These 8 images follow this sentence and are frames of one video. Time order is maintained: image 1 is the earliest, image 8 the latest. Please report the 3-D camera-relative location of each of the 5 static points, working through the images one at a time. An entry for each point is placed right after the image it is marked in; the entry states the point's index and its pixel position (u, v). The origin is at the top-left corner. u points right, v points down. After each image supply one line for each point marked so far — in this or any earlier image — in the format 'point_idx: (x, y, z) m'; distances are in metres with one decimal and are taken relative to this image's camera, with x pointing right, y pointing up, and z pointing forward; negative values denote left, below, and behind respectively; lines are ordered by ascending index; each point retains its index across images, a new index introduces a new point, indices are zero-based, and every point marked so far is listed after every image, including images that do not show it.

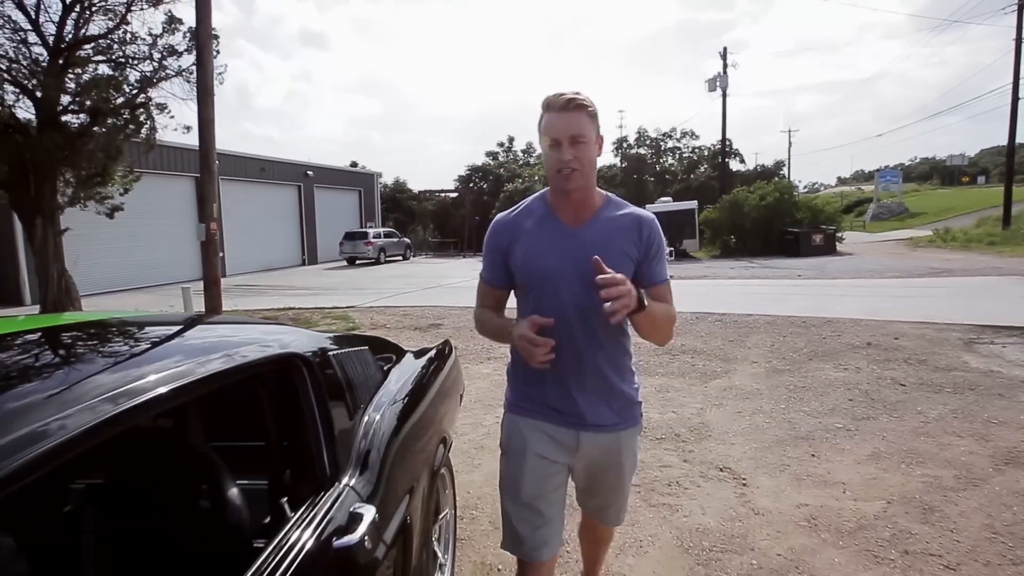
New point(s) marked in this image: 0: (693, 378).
0: (+1.6, -0.8, +5.5) m
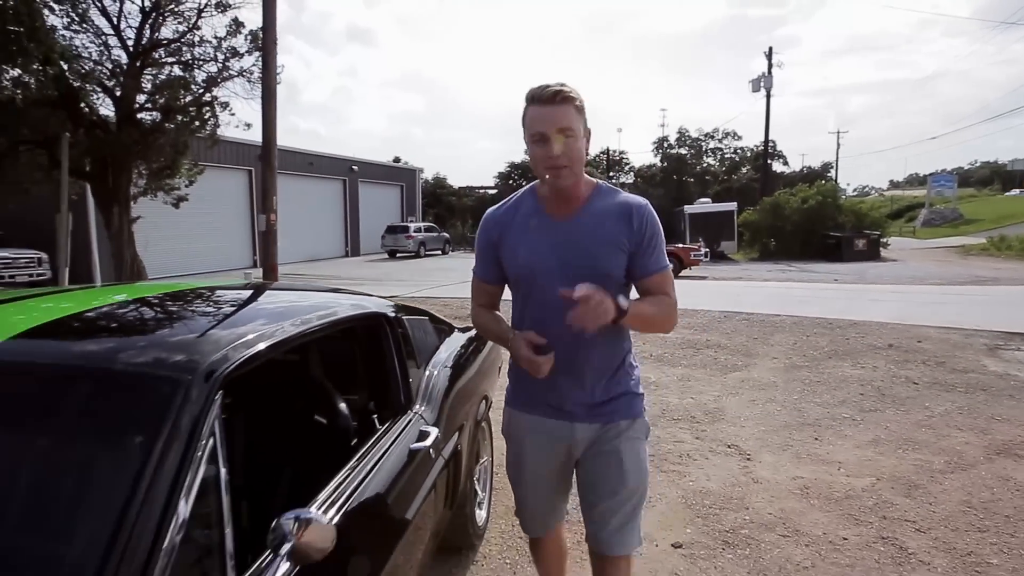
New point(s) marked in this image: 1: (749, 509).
0: (+2.0, -0.8, +5.9) m
1: (+1.2, -1.1, +3.1) m
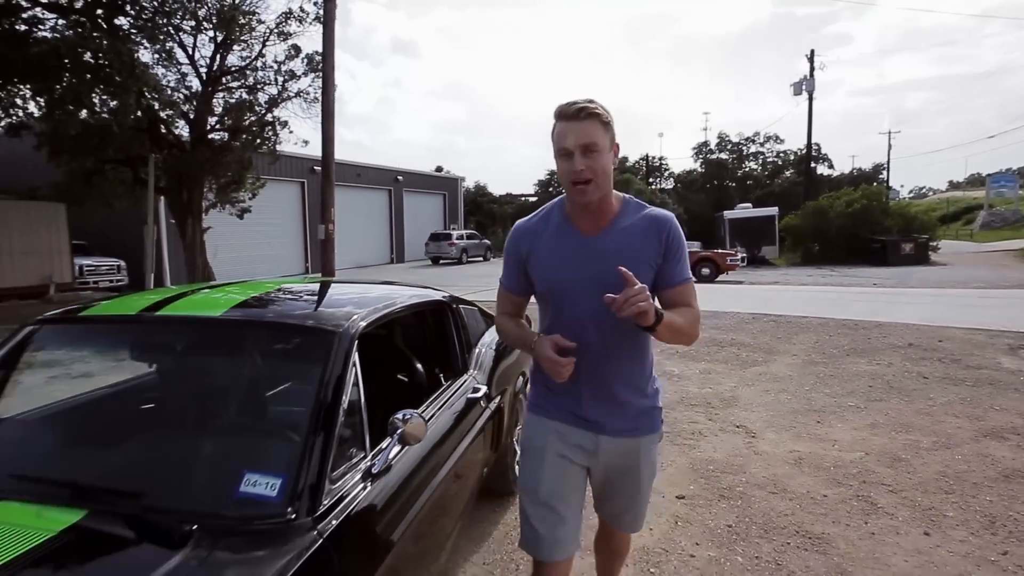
0: (+2.4, -0.8, +6.4) m
1: (+1.4, -1.1, +3.7) m
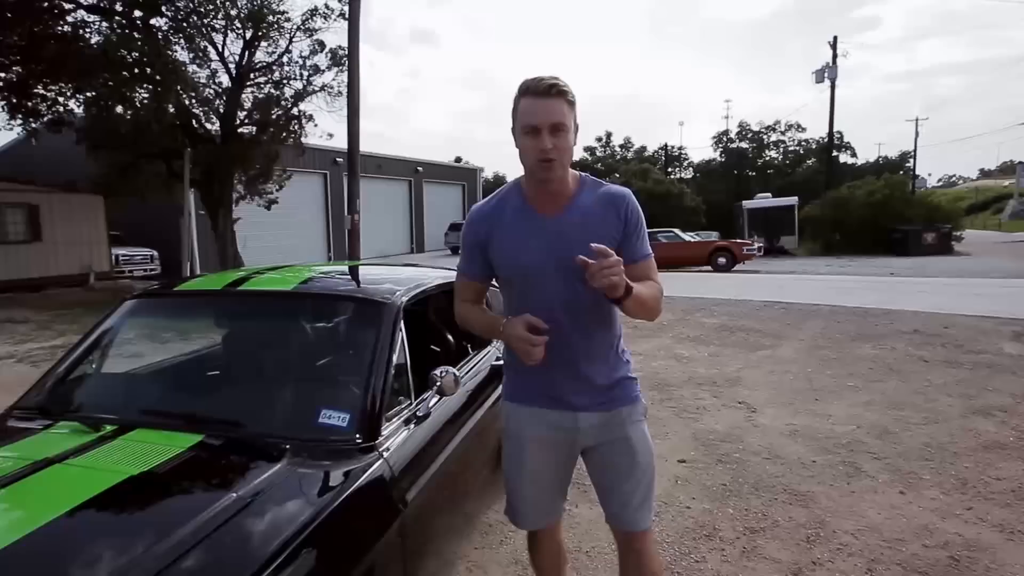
0: (+2.6, -0.7, +6.7) m
1: (+1.5, -1.0, +4.0) m
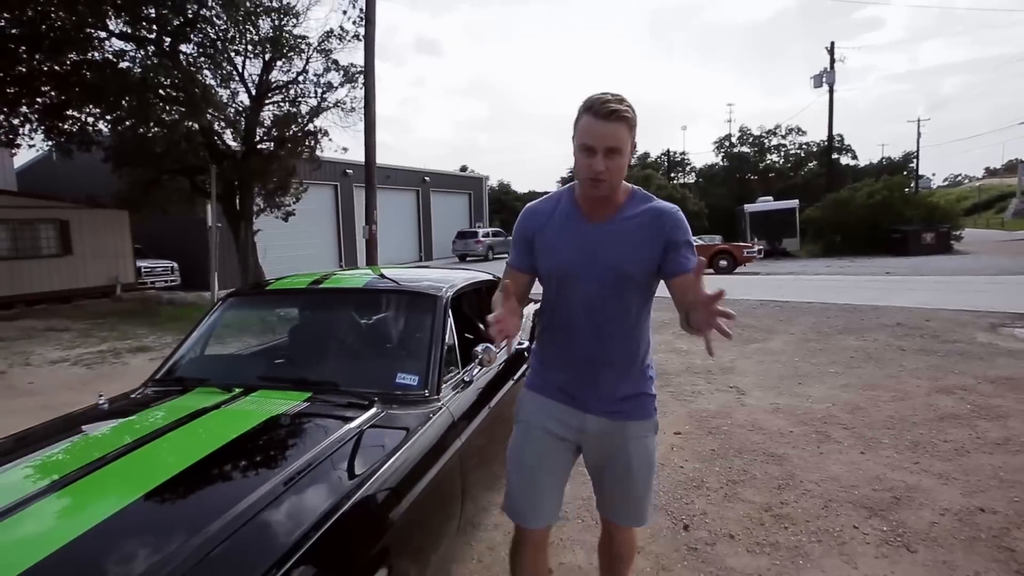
0: (+2.7, -0.6, +7.3) m
1: (+1.7, -1.0, +4.6) m
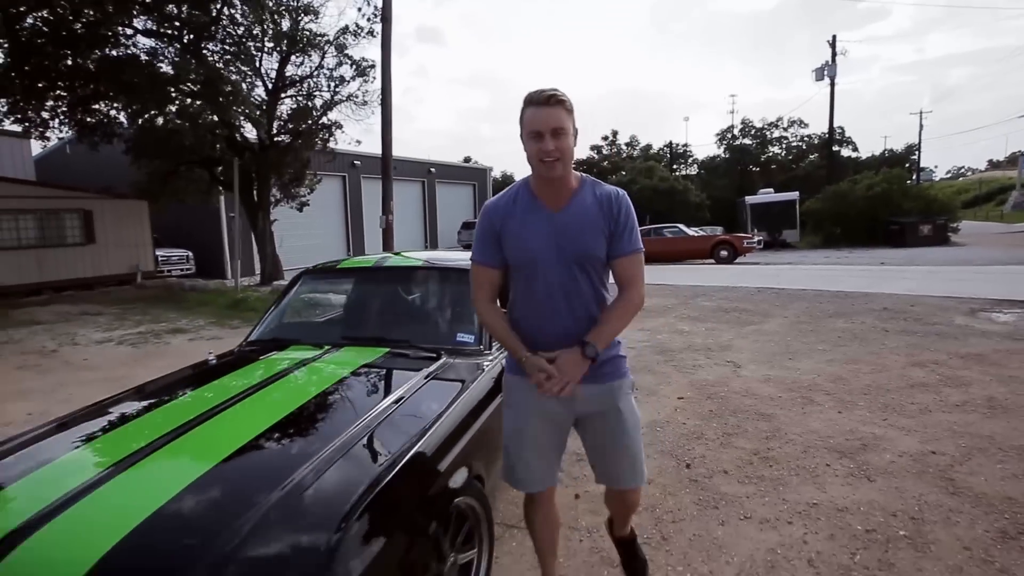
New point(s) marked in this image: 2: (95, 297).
0: (+2.9, -0.5, +7.9) m
1: (+1.9, -0.8, +5.3) m
2: (-10.0, -0.2, +14.6) m
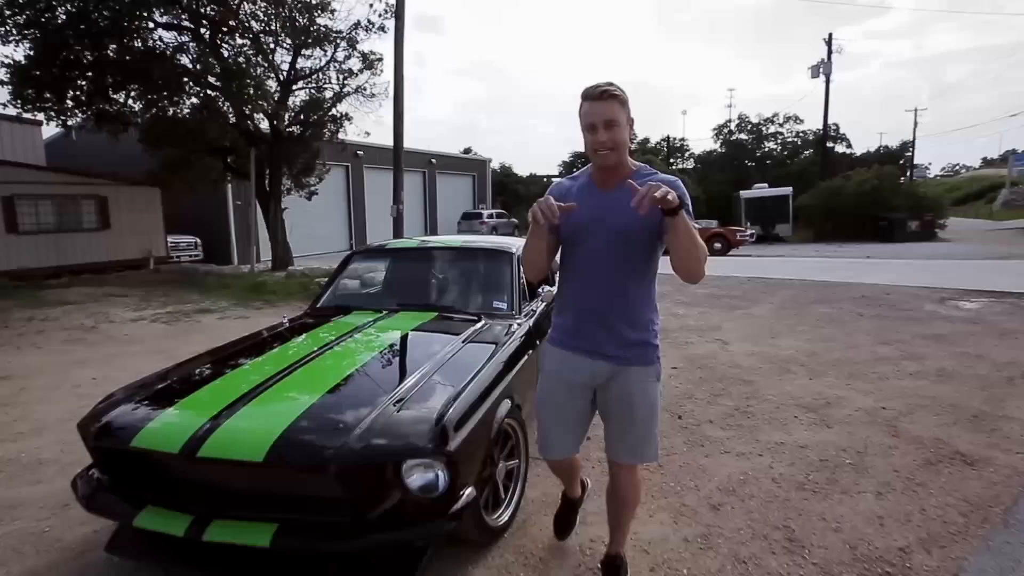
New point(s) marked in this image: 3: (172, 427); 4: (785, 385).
0: (+3.0, -0.3, +8.7) m
1: (+2.0, -0.7, +6.0) m
2: (-10.0, +0.2, +15.2) m
3: (-1.3, -0.5, +2.4) m
4: (+2.2, -0.8, +5.0) m
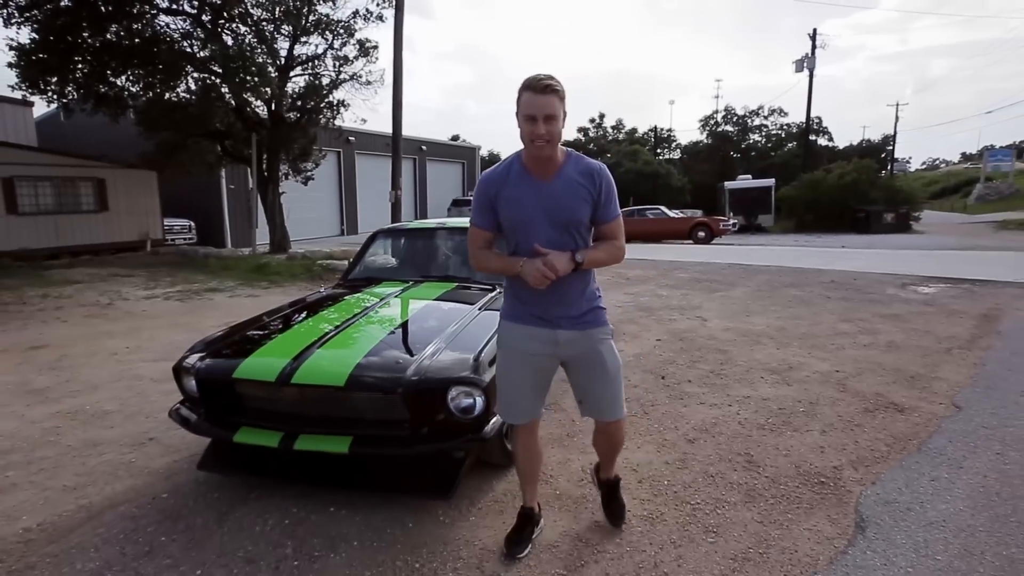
0: (+3.0, 0.0, +9.4) m
1: (+2.0, -0.5, +6.7) m
2: (-10.2, +0.7, +15.6) m
3: (-1.2, -0.4, +3.0) m
4: (+2.3, -0.6, +5.7) m
